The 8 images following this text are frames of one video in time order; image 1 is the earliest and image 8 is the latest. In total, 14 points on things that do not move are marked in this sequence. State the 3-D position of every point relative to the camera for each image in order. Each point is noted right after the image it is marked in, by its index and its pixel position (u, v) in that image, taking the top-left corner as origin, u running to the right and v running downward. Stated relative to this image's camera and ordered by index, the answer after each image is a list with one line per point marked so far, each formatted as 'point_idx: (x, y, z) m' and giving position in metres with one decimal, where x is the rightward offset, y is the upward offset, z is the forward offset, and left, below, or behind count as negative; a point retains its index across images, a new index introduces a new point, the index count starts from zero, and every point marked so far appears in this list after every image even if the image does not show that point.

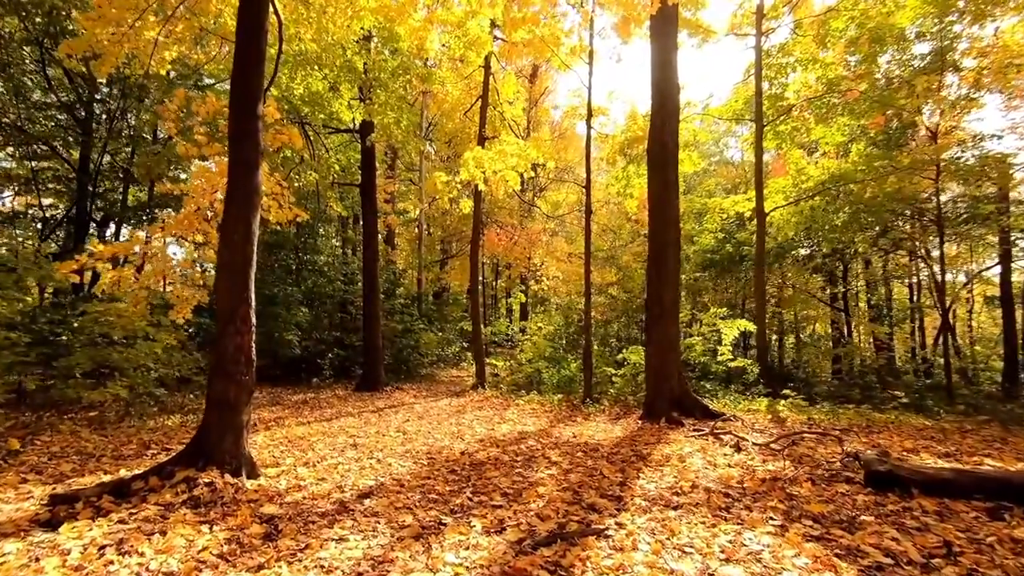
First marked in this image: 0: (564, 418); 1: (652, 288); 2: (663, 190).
0: (+0.9, -2.3, +9.0) m
1: (+2.4, -0.1, +8.8) m
2: (+2.6, +1.7, +8.8) m
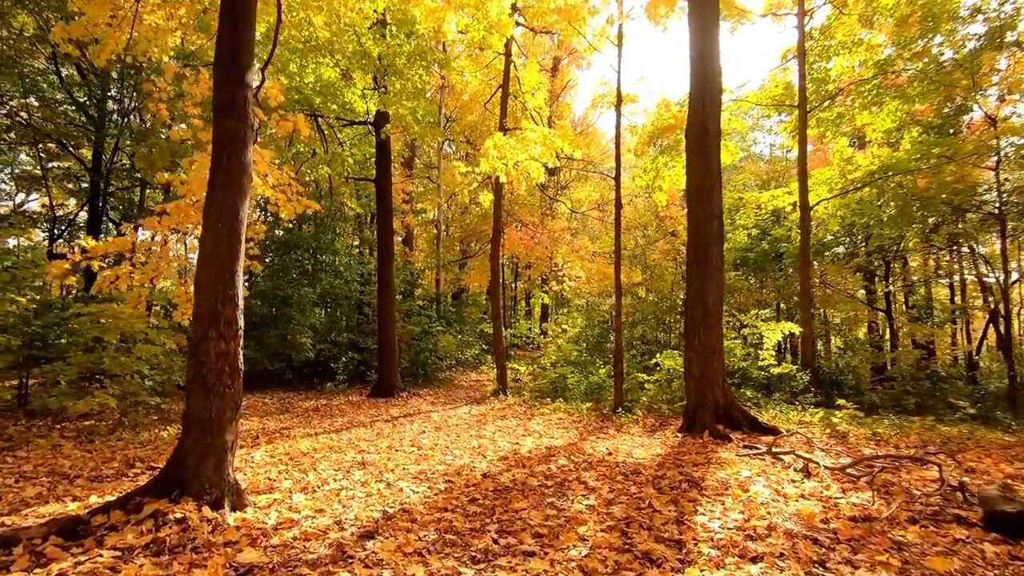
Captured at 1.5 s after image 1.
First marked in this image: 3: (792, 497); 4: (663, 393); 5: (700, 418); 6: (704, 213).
0: (+1.3, -2.3, +8.2) m
1: (+2.8, -0.1, +7.9) m
2: (+3.0, +1.7, +8.0) m
3: (+2.3, -1.7, +4.2) m
4: (+2.9, -2.1, +10.0) m
5: (+2.8, -1.9, +7.6) m
6: (+3.0, +1.2, +7.9) m
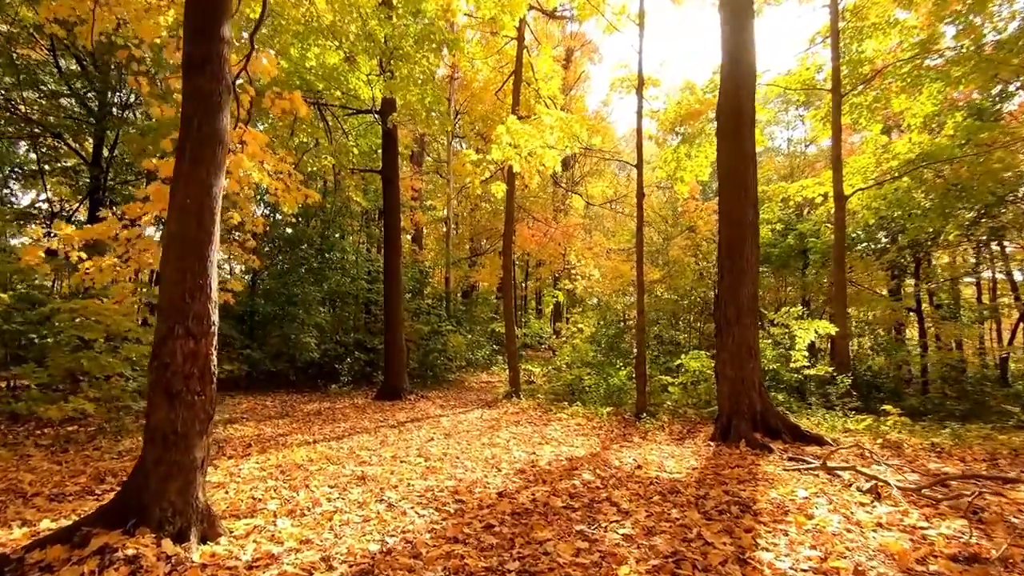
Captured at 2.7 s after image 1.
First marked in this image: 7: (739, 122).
0: (+1.6, -2.2, +7.5) m
1: (+3.0, 0.0, +7.2) m
2: (+3.2, +1.8, +7.3) m
3: (+2.5, -1.7, +3.5) m
4: (+3.2, -2.0, +9.3) m
5: (+3.0, -1.9, +6.9) m
6: (+3.2, +1.2, +7.2) m
7: (+3.2, +2.3, +7.3) m
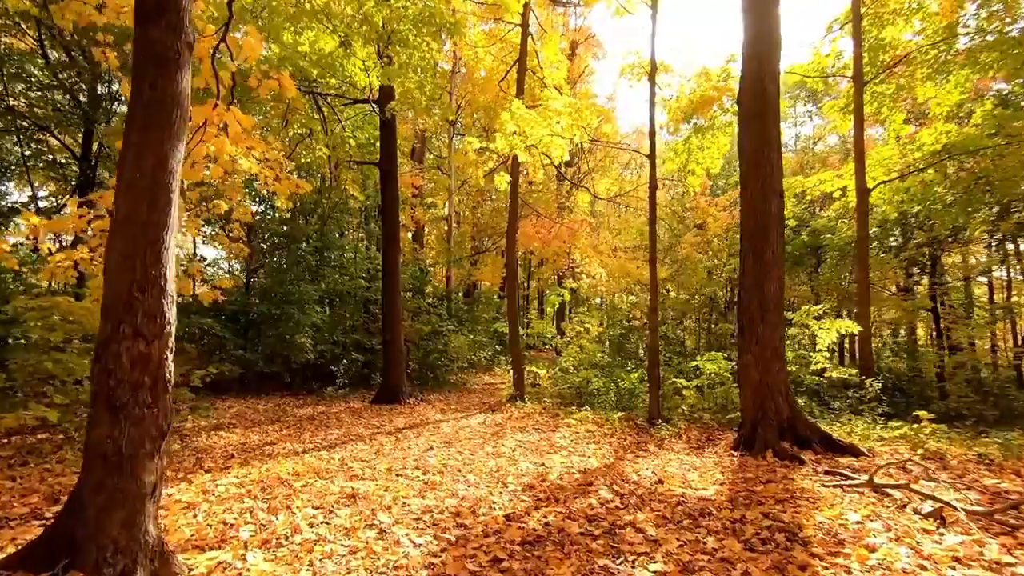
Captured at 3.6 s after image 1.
0: (+1.6, -2.2, +7.0) m
1: (+3.1, +0.1, +6.7) m
2: (+3.3, +1.8, +6.7) m
3: (+2.5, -1.6, +3.0) m
4: (+3.3, -1.9, +8.8) m
5: (+3.1, -1.8, +6.4) m
6: (+3.3, +1.3, +6.7) m
7: (+3.3, +2.4, +6.7) m
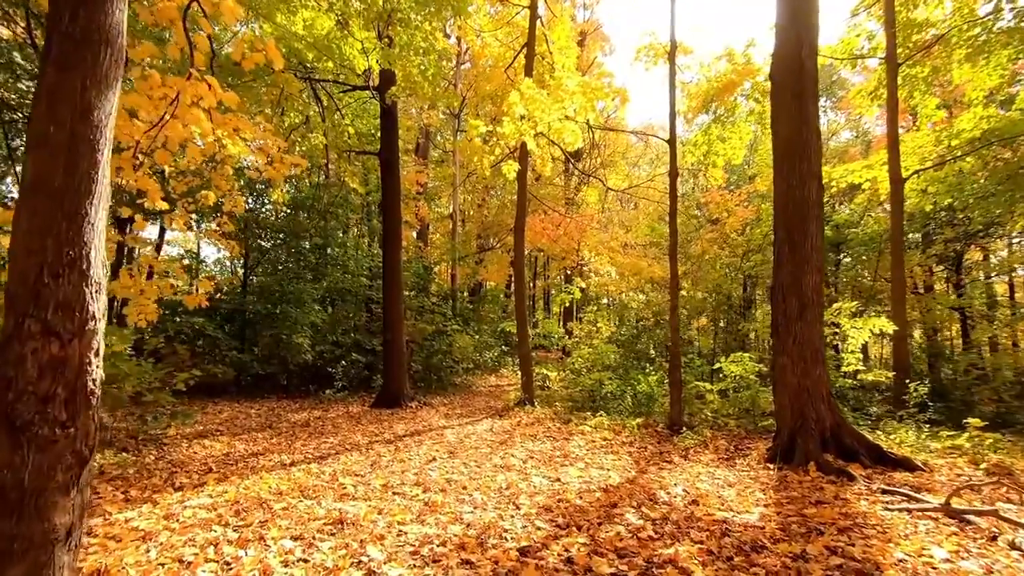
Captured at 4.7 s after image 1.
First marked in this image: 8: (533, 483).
0: (+1.8, -2.1, +6.3) m
1: (+3.2, +0.1, +6.0) m
2: (+3.4, +1.9, +6.1) m
3: (+2.6, -1.5, +2.3) m
4: (+3.4, -1.9, +8.1) m
5: (+3.2, -1.7, +5.7) m
6: (+3.4, +1.4, +6.0) m
7: (+3.4, +2.4, +6.1) m
8: (+0.2, -1.9, +5.0) m
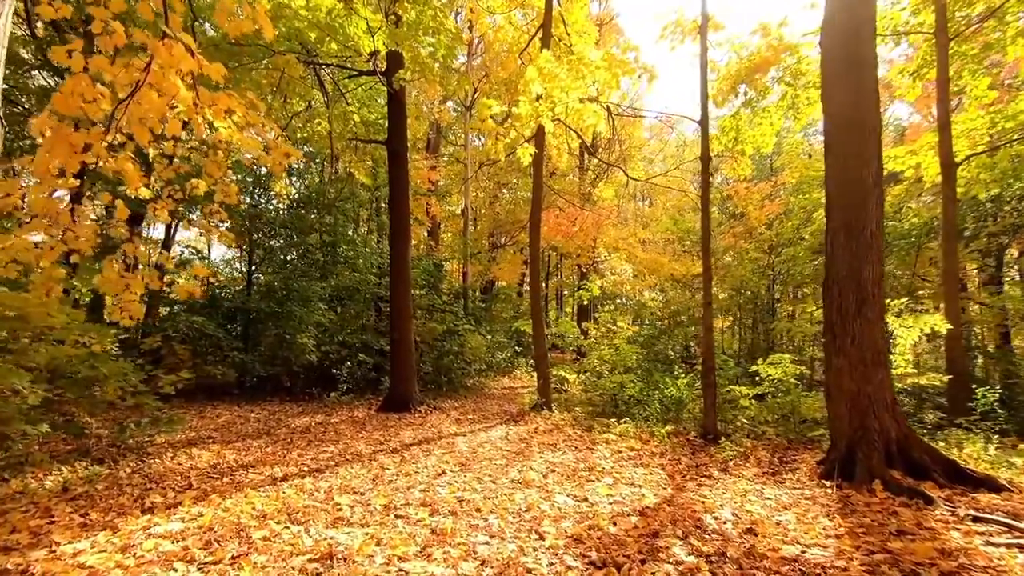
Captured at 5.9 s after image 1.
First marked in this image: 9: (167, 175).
0: (+2.0, -2.0, +5.6) m
1: (+3.4, +0.2, +5.3) m
2: (+3.6, +1.9, +5.3) m
3: (+2.7, -1.5, +1.6) m
4: (+3.7, -1.8, +7.4) m
5: (+3.4, -1.7, +5.0) m
6: (+3.6, +1.4, +5.3) m
7: (+3.6, +2.5, +5.4) m
8: (+0.4, -1.8, +4.3) m
9: (-3.8, +1.2, +5.6) m
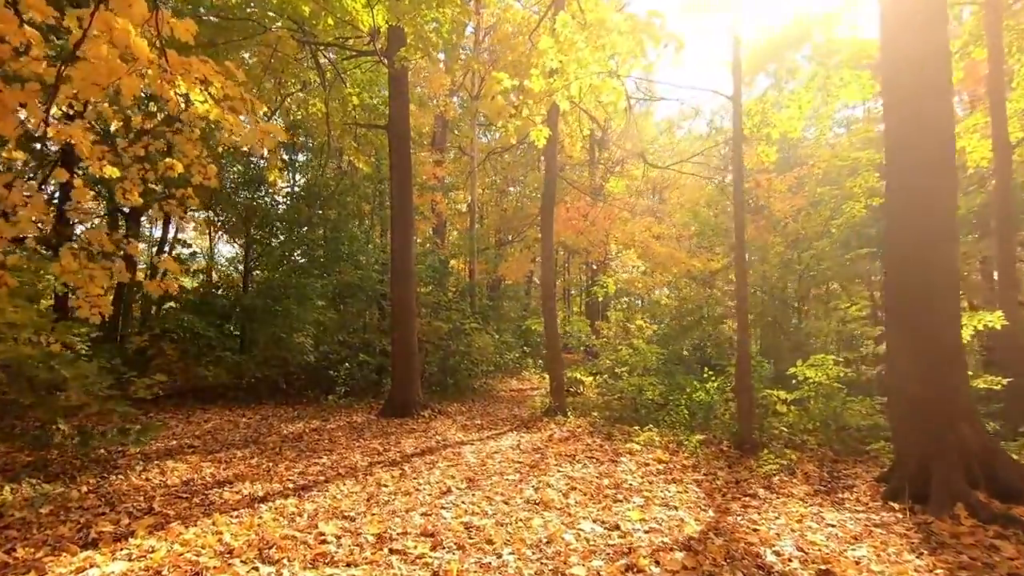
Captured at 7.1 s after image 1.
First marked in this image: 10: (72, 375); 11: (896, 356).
0: (+2.1, -1.9, +4.9) m
1: (+3.5, +0.3, +4.6) m
2: (+3.7, +2.0, +4.6) m
3: (+2.8, -1.4, +0.9) m
4: (+3.8, -1.7, +6.6) m
5: (+3.5, -1.6, +4.3) m
6: (+3.7, +1.5, +4.6) m
7: (+3.7, +2.6, +4.6) m
8: (+0.5, -1.7, +3.6) m
9: (-3.6, +1.3, +4.9) m
10: (-4.1, -0.8, +4.7) m
11: (+3.5, -0.6, +4.6) m
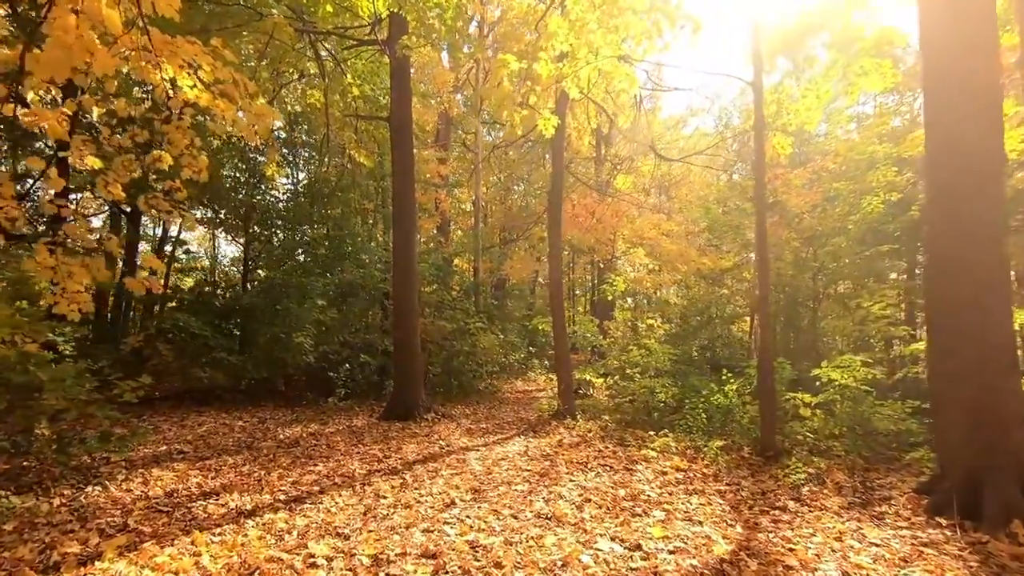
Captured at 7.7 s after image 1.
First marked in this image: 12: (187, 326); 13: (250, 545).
0: (+2.2, -1.9, +4.6) m
1: (+3.6, +0.3, +4.2) m
2: (+3.8, +2.1, +4.2) m
3: (+2.9, -1.3, +0.5) m
4: (+3.9, -1.7, +6.3) m
5: (+3.6, -1.5, +3.9) m
6: (+3.8, +1.6, +4.2) m
7: (+3.8, +2.7, +4.3) m
8: (+0.6, -1.7, +3.2) m
9: (-3.5, +1.3, +4.6) m
10: (-4.0, -0.8, +4.4) m
11: (+3.5, -0.5, +4.2) m
12: (-6.1, -0.7, +9.6) m
13: (-1.6, -1.6, +3.2) m
